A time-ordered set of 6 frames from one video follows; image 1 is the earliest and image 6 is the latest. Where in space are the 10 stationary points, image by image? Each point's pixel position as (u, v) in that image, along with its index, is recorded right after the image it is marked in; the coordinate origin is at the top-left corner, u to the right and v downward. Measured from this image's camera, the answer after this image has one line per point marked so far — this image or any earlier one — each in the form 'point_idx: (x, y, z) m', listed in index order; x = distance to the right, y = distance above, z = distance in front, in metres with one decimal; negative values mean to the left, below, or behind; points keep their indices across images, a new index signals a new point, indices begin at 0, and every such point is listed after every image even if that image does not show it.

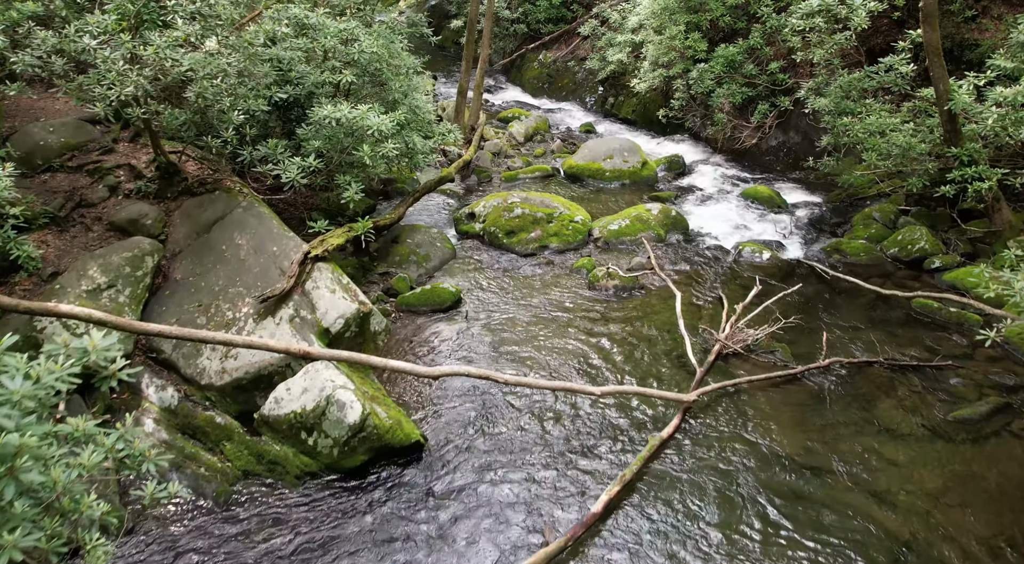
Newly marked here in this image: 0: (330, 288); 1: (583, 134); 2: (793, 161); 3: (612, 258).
0: (-2.2, -0.1, +7.7) m
1: (+1.9, +4.0, +17.1) m
2: (+6.6, +2.8, +14.8) m
3: (+1.7, +0.4, +10.6) m
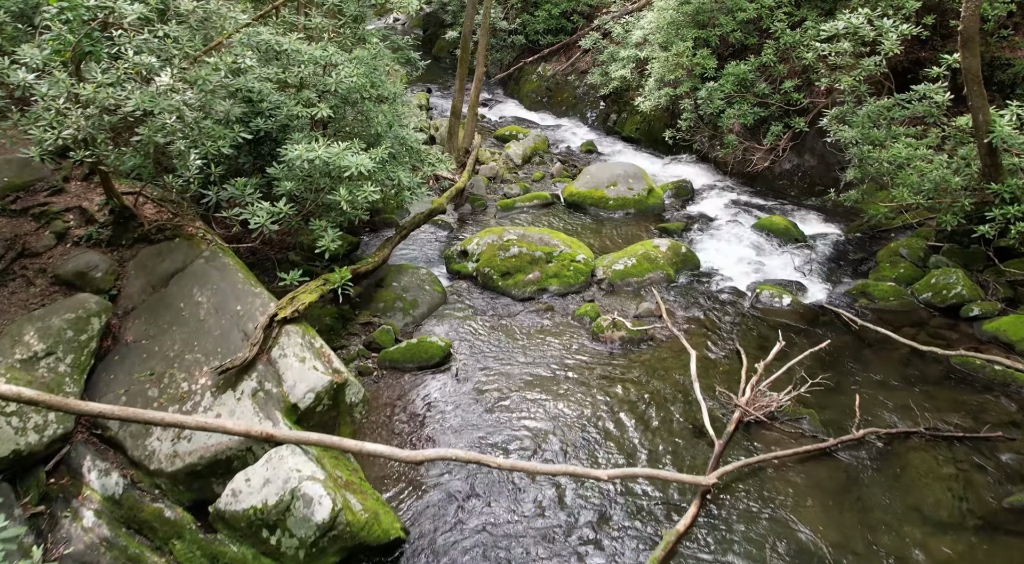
0: (-2.3, -0.8, +6.8) m
1: (+1.9, +3.3, +16.2) m
2: (+6.5, +2.1, +13.8) m
3: (+1.6, -0.3, +9.7) m
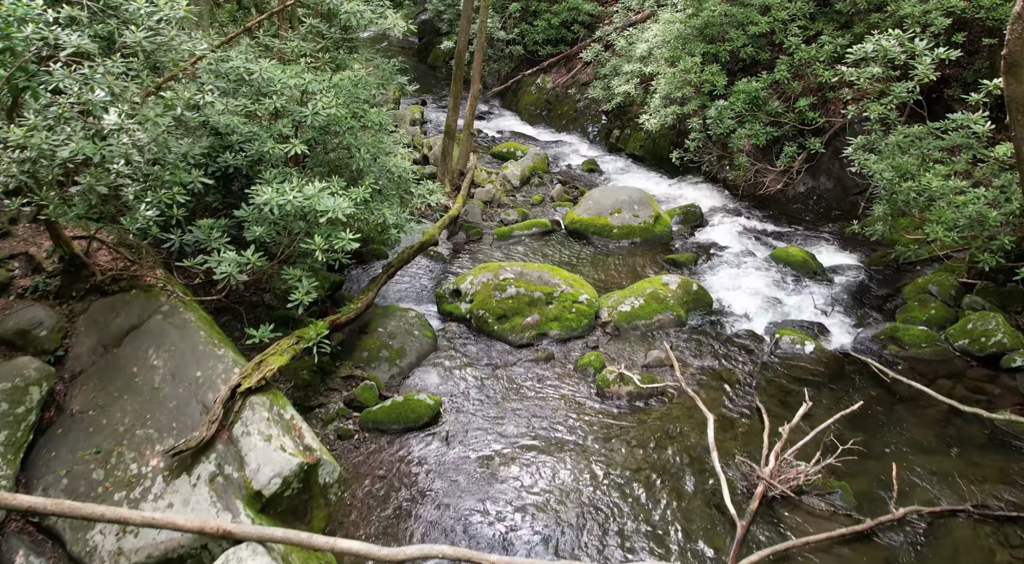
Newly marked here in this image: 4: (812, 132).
0: (-2.3, -1.4, +6.0) m
1: (+1.8, +2.6, +15.4) m
2: (+6.4, +1.5, +13.0) m
3: (+1.6, -0.9, +8.8) m
4: (+6.2, +3.1, +13.1) m
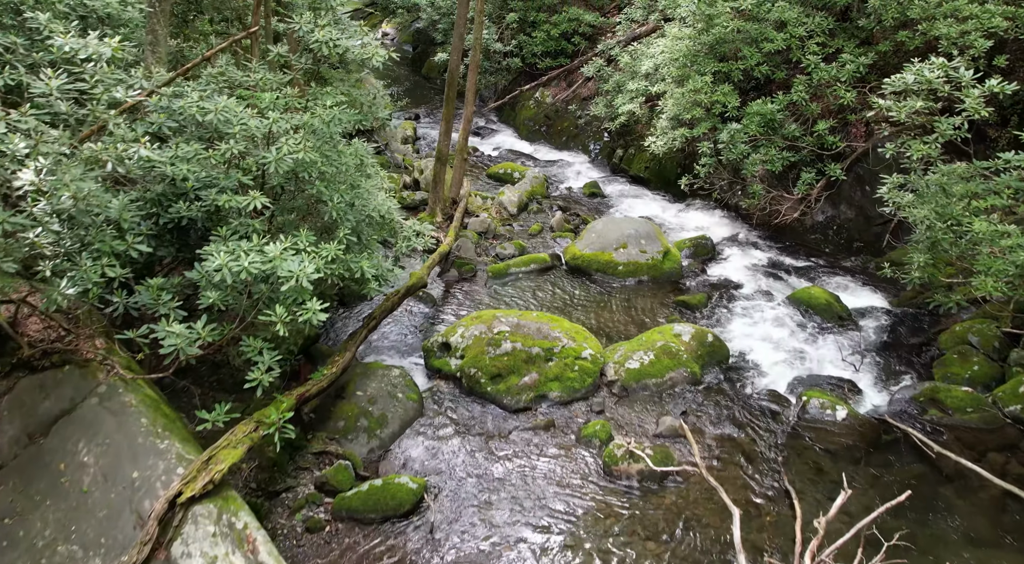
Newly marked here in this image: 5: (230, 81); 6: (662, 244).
0: (-2.4, -2.1, +5.0) m
1: (+1.7, +1.9, +14.5) m
2: (+6.4, +0.7, +12.1) m
3: (+1.5, -1.6, +7.9) m
4: (+6.2, +2.4, +12.1) m
5: (-3.3, +2.3, +7.3) m
6: (+2.6, +0.7, +11.1) m
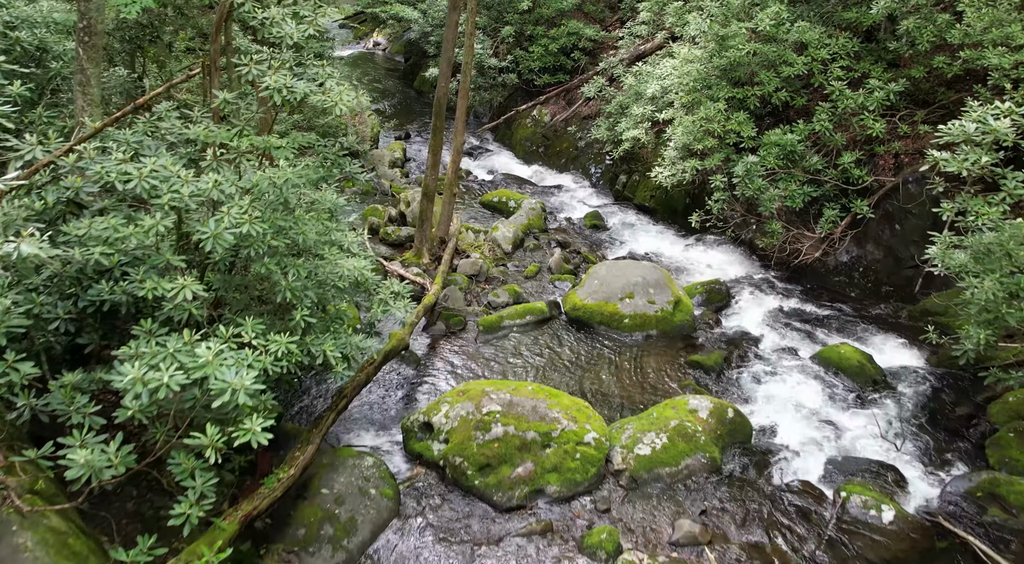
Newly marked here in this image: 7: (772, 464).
0: (-2.5, -3.0, +3.9) m
1: (+1.6, +1.1, +13.4) m
2: (+6.3, -0.1, +11.0) m
3: (+1.4, -2.5, +6.8) m
4: (+6.1, +1.6, +11.0) m
5: (-3.3, +1.5, +6.1) m
6: (+2.5, -0.2, +10.0) m
7: (+3.1, -2.1, +7.5) m
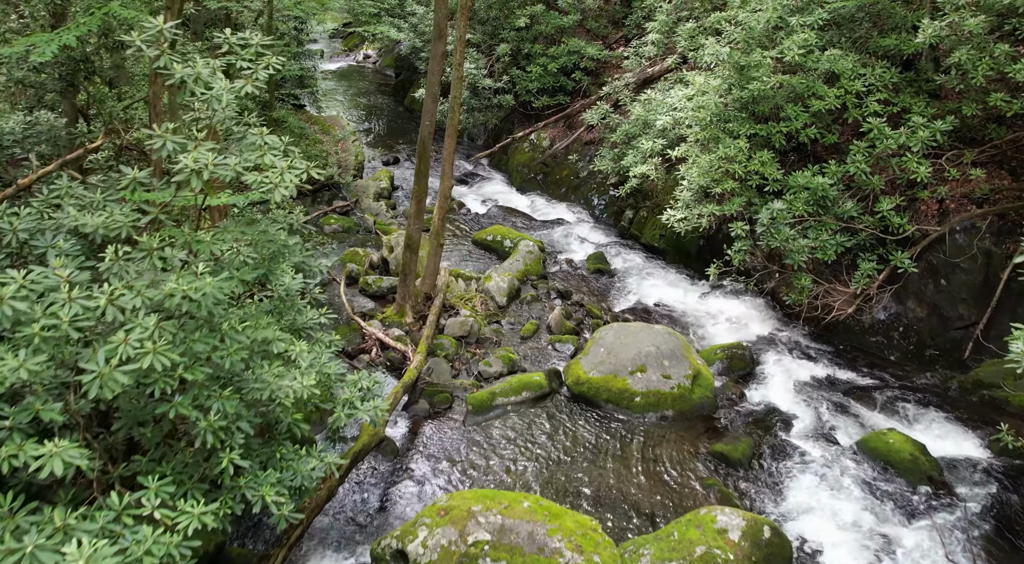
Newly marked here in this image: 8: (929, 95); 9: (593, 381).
0: (-2.6, -3.9, +2.6) m
1: (+1.5, +0.1, +12.1) m
2: (+6.2, -1.0, +9.7) m
3: (+1.4, -3.4, +5.5) m
4: (+6.0, +0.6, +9.7) m
5: (-3.4, +0.5, +4.8) m
6: (+2.5, -1.1, +8.7) m
7: (+3.0, -3.1, +6.2) m
8: (+6.4, +2.8, +9.6) m
9: (+1.1, -1.3, +8.7) m
